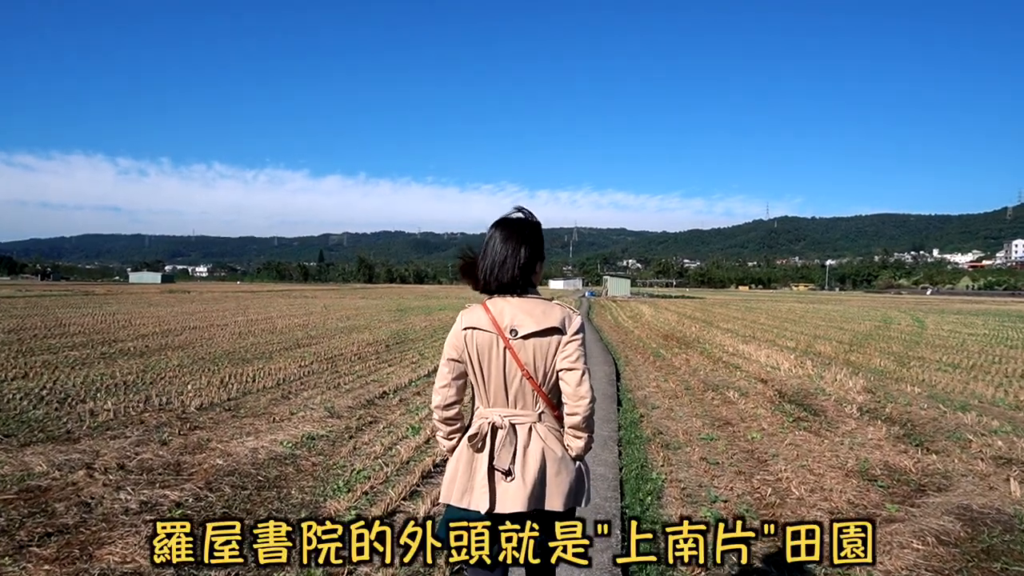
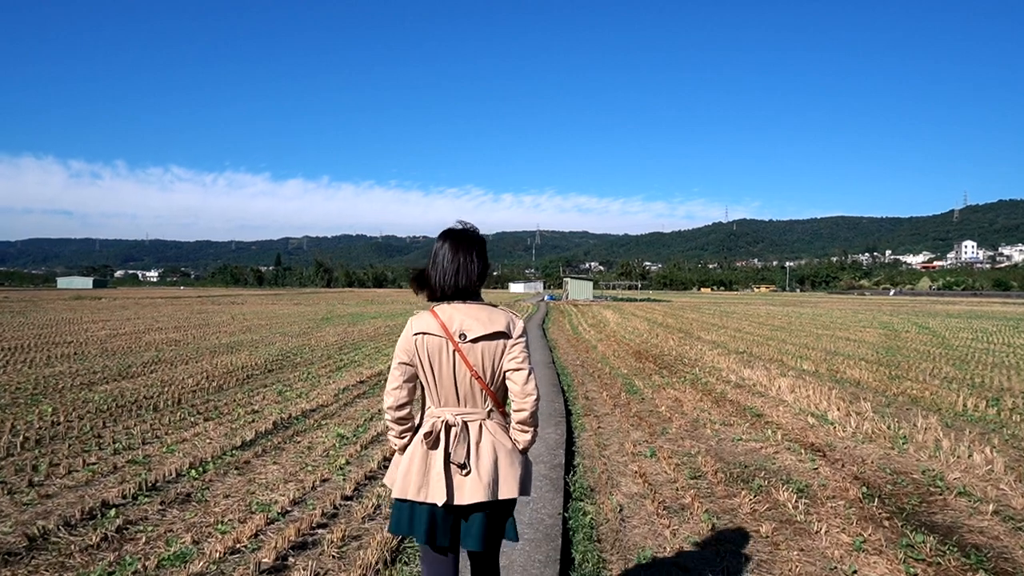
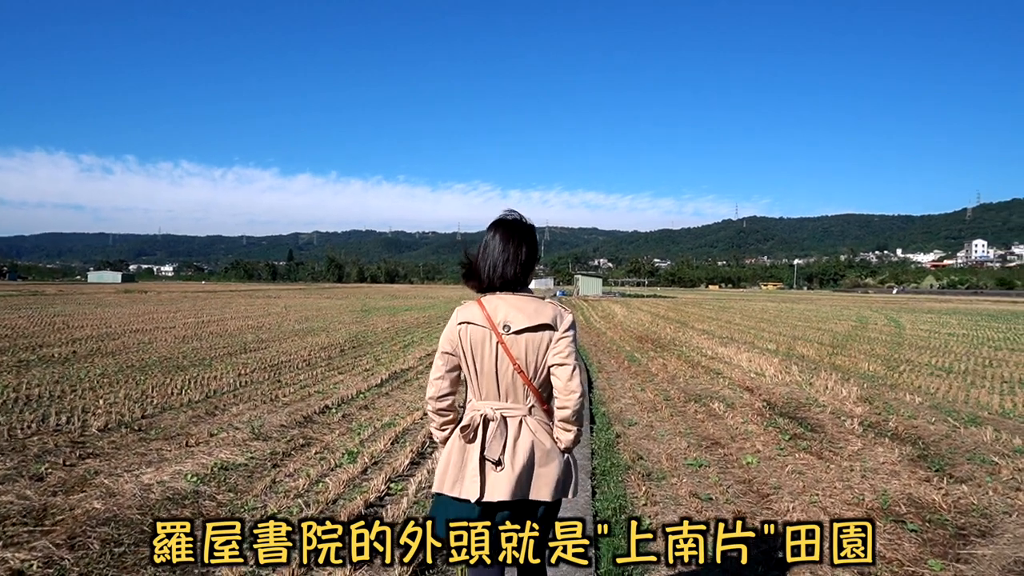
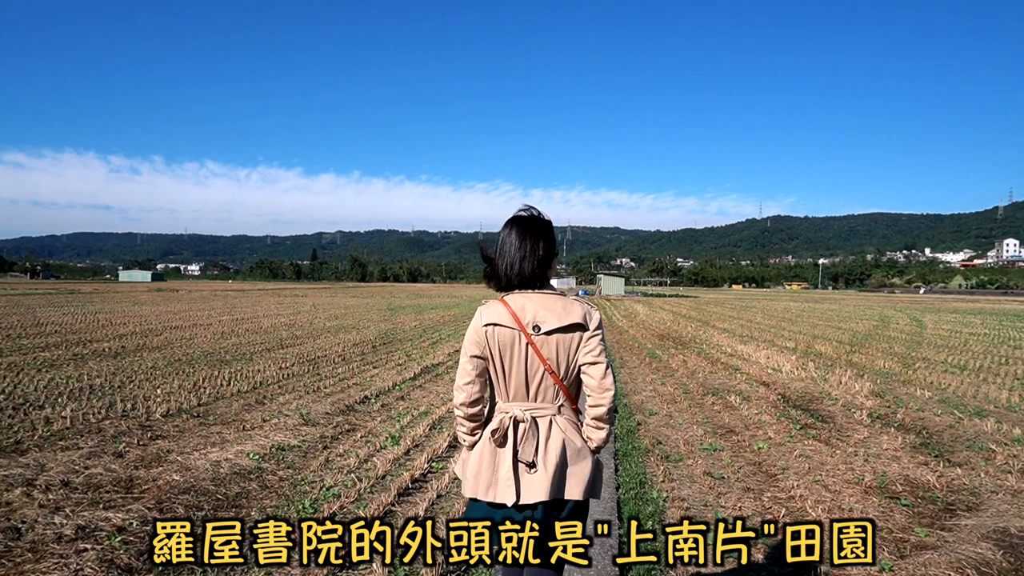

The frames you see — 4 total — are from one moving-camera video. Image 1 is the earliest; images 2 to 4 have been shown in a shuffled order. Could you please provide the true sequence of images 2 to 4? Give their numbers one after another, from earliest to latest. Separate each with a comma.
4, 3, 2
